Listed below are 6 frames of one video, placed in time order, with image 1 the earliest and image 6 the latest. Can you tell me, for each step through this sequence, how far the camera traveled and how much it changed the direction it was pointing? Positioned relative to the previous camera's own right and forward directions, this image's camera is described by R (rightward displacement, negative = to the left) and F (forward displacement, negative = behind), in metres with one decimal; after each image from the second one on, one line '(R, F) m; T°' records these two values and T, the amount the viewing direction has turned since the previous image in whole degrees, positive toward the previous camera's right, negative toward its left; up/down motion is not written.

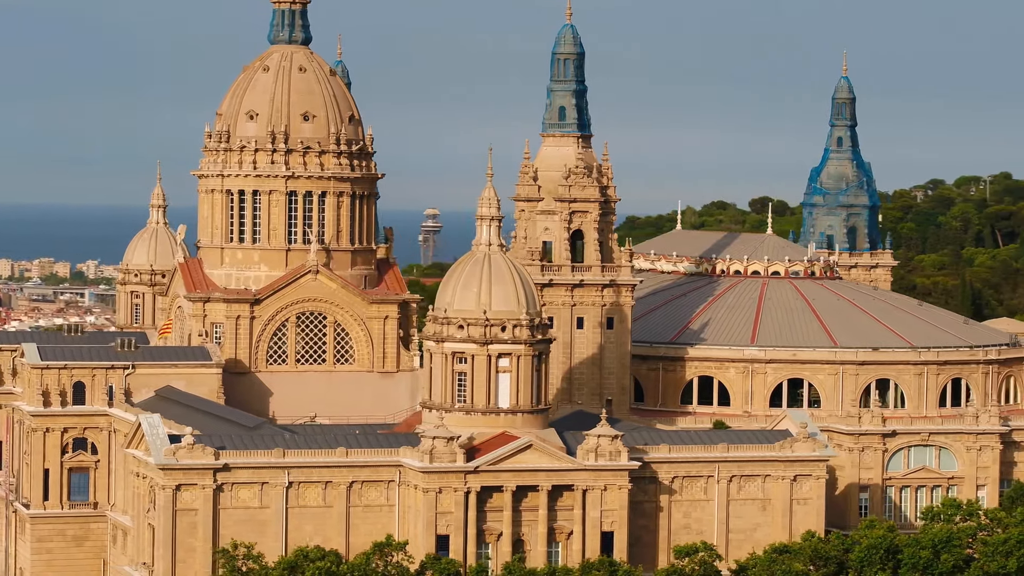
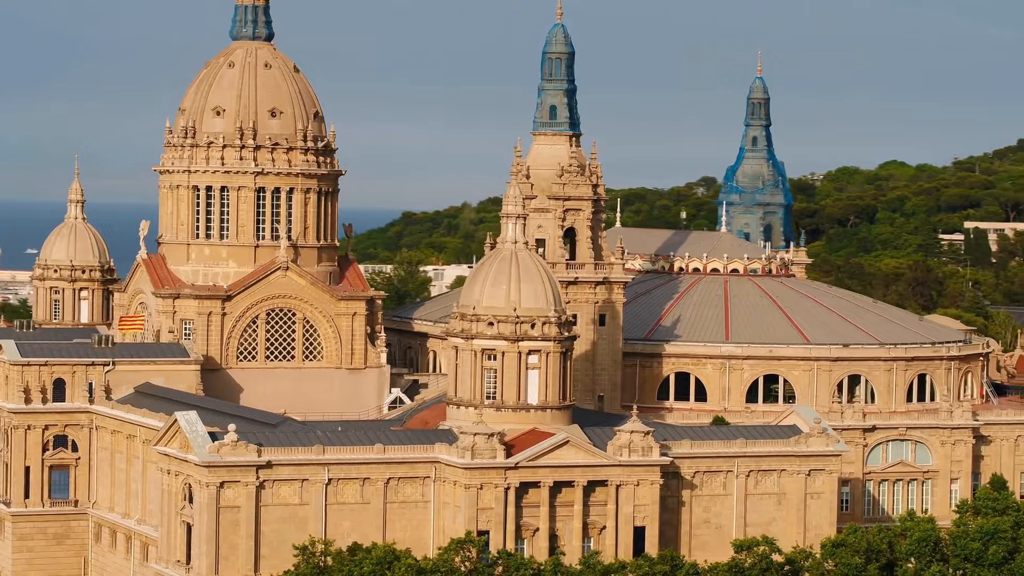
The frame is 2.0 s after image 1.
(-11.7, -0.3) m; +5°
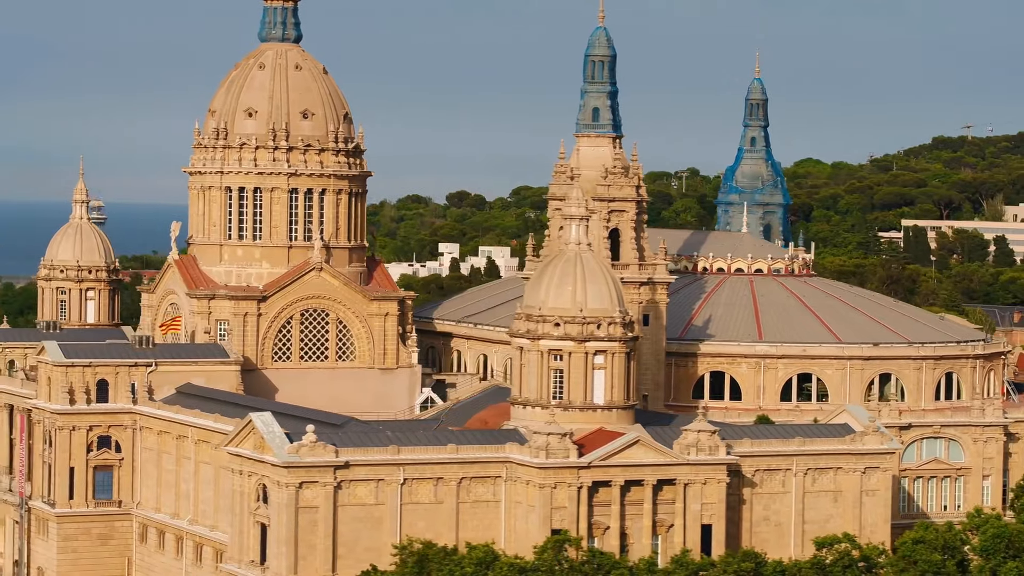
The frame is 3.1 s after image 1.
(-7.0, -1.1) m; +2°
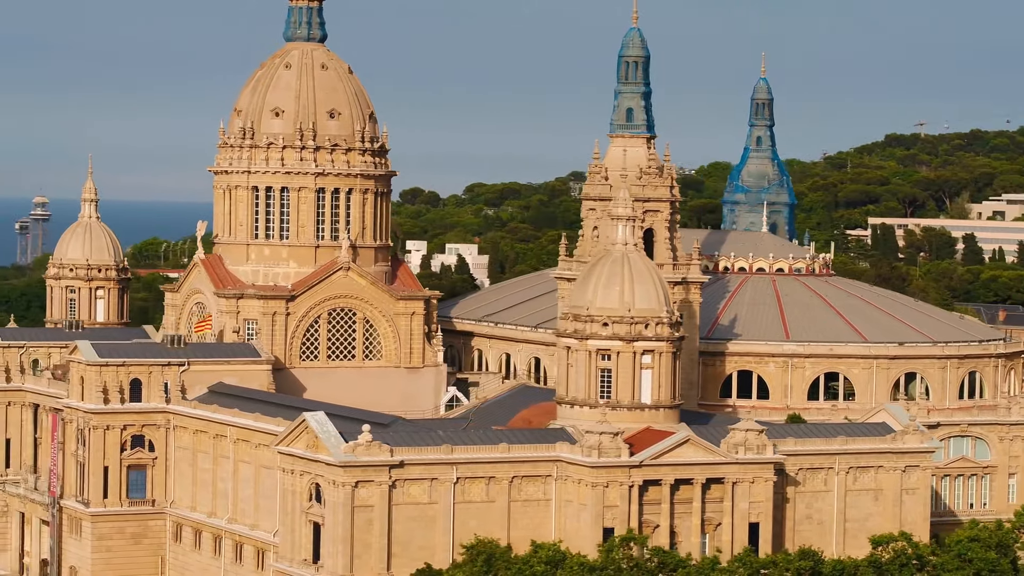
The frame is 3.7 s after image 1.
(-4.5, -0.6) m; +1°
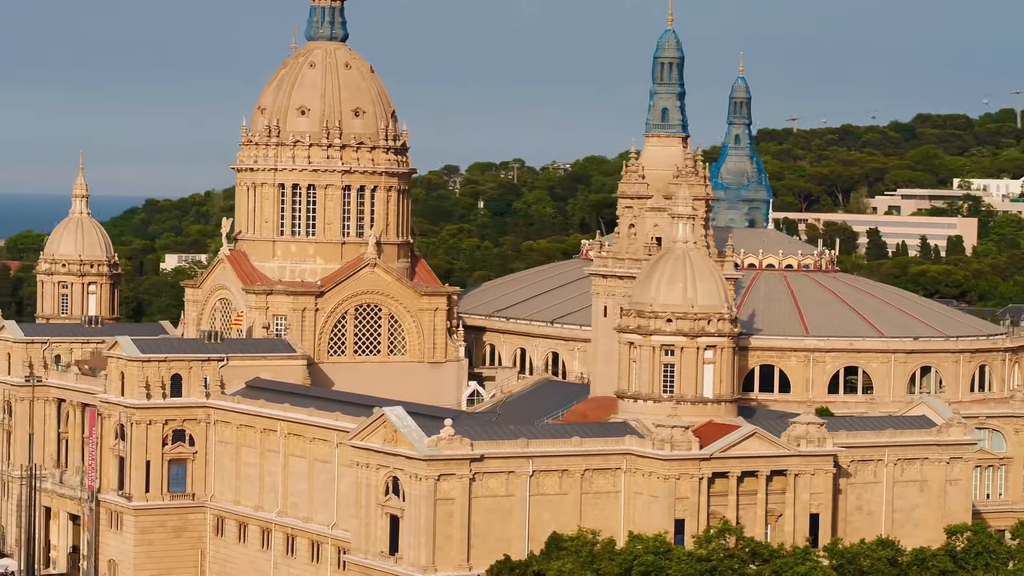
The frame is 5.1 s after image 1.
(-9.3, -2.1) m; +3°
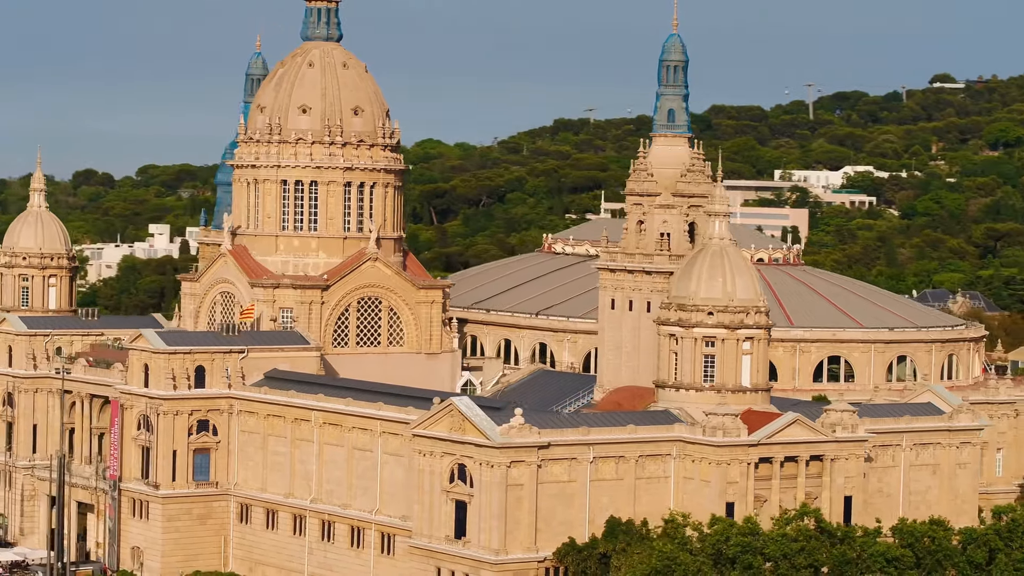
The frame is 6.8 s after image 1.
(-12.8, -4.6) m; +5°
